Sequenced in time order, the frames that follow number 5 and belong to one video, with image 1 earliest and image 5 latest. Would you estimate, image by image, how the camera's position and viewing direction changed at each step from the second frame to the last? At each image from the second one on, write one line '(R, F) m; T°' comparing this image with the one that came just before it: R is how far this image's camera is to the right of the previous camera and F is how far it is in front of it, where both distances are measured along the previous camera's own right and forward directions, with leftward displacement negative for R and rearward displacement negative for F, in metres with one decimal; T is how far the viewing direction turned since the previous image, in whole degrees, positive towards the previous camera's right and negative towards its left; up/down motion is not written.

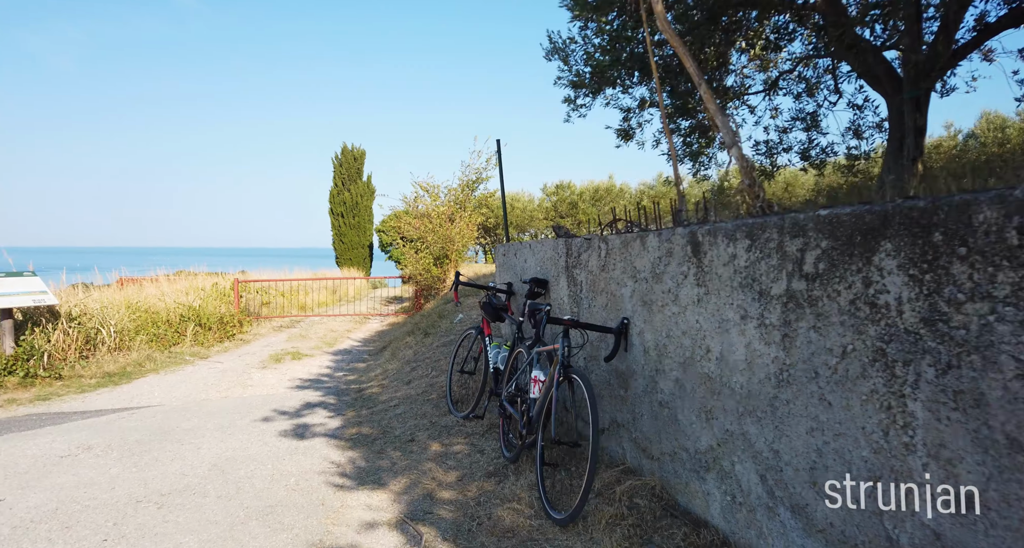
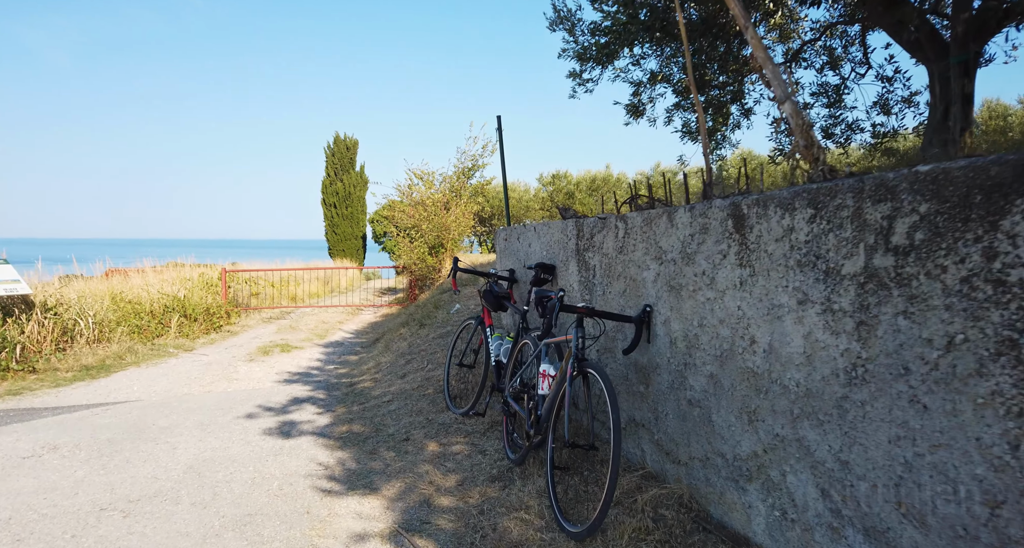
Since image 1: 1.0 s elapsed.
(-0.1, +0.4) m; +1°
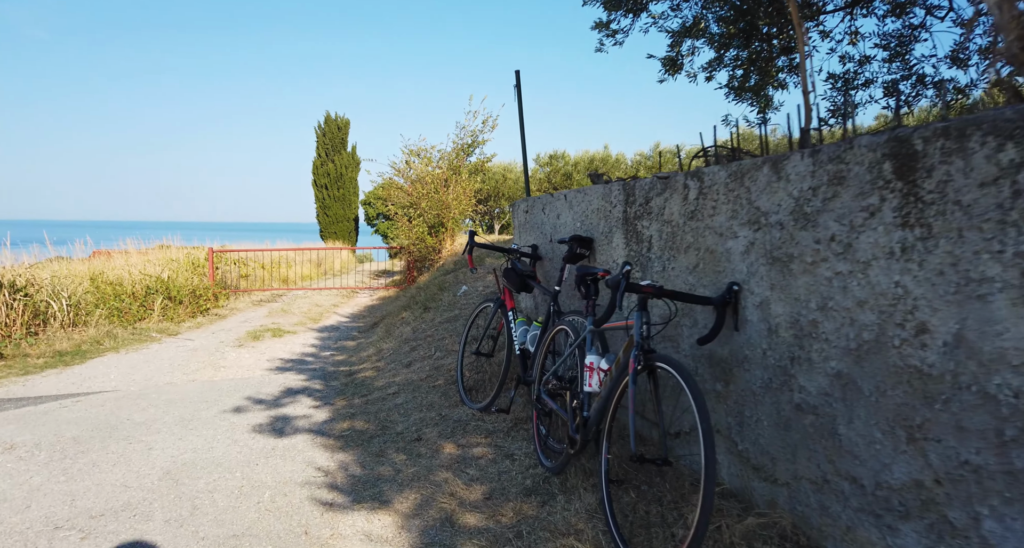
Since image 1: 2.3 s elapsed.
(-0.2, +0.6) m; +1°
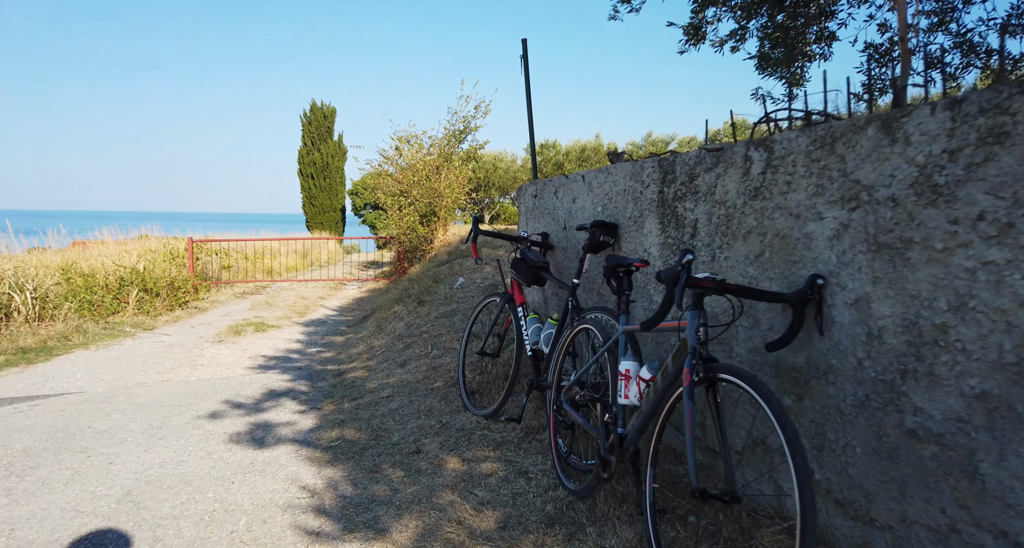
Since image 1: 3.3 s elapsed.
(-0.1, +0.5) m; +1°
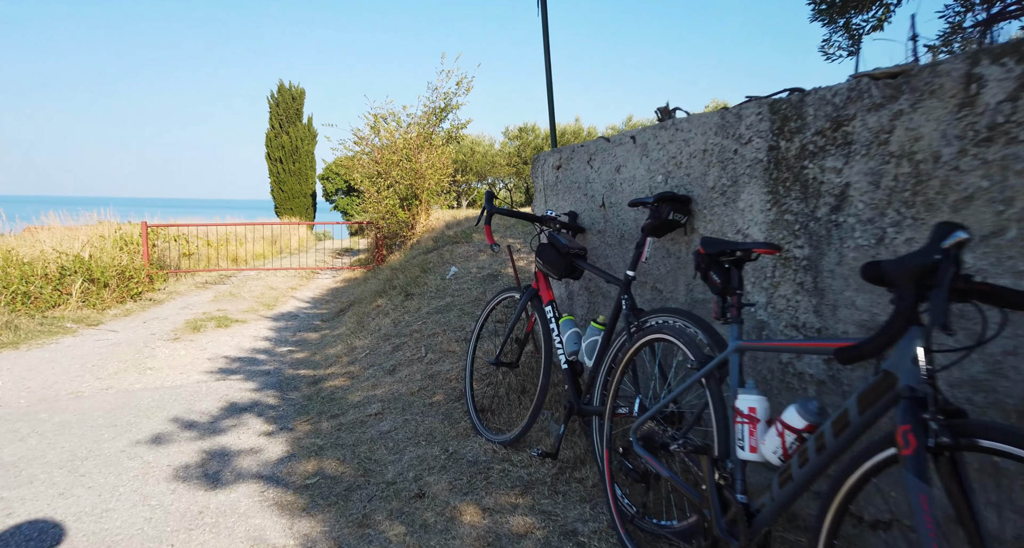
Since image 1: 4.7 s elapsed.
(-0.3, +0.8) m; +3°
